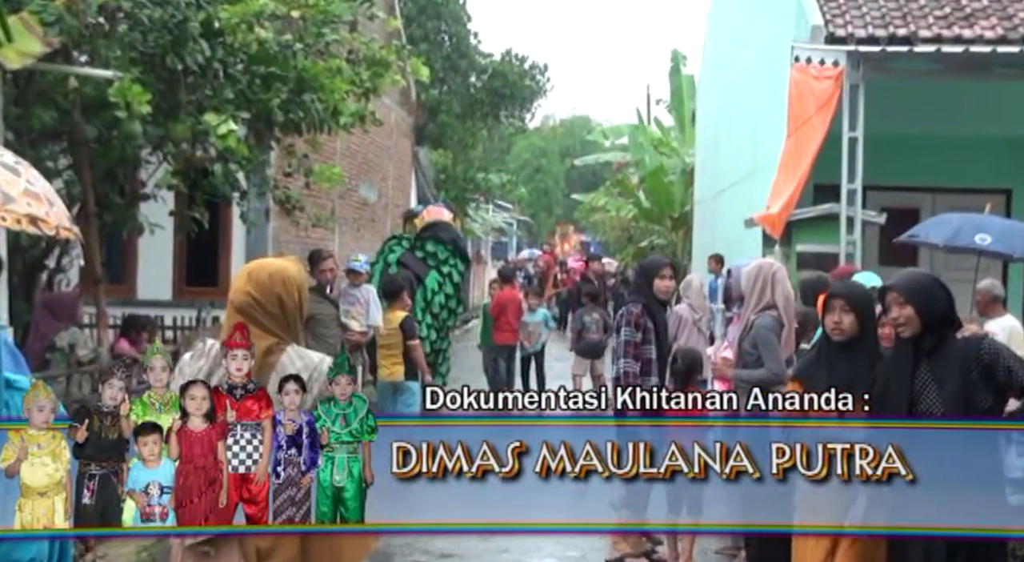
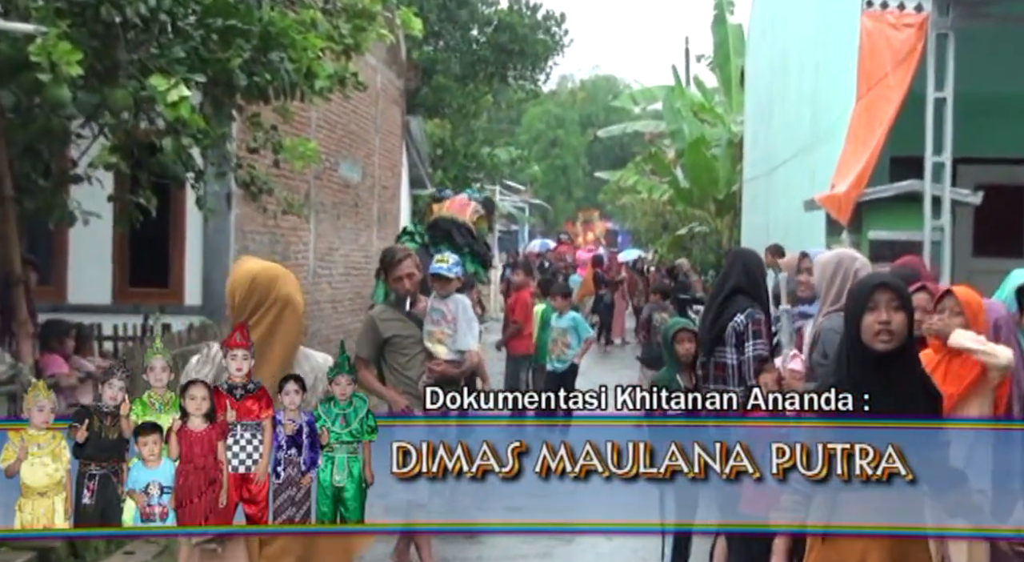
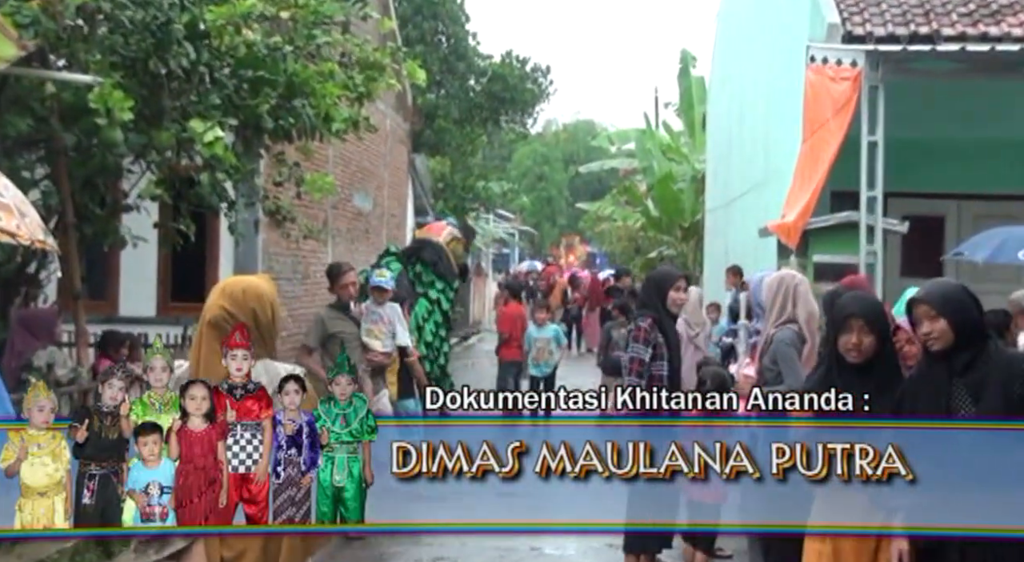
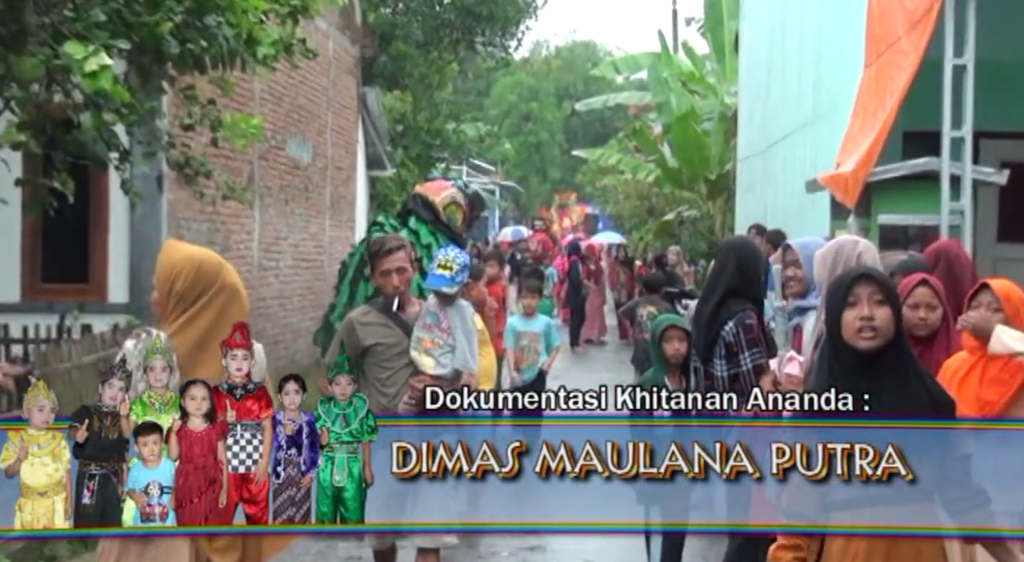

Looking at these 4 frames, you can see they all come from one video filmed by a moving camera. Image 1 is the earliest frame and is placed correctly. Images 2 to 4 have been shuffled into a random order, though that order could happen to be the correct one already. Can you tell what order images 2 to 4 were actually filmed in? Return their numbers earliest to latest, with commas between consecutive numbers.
3, 2, 4
